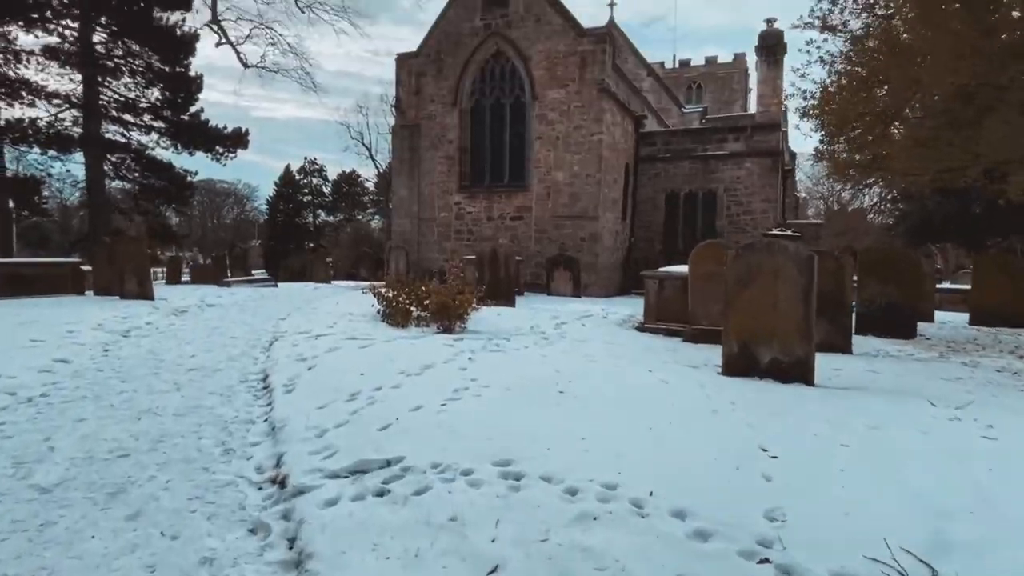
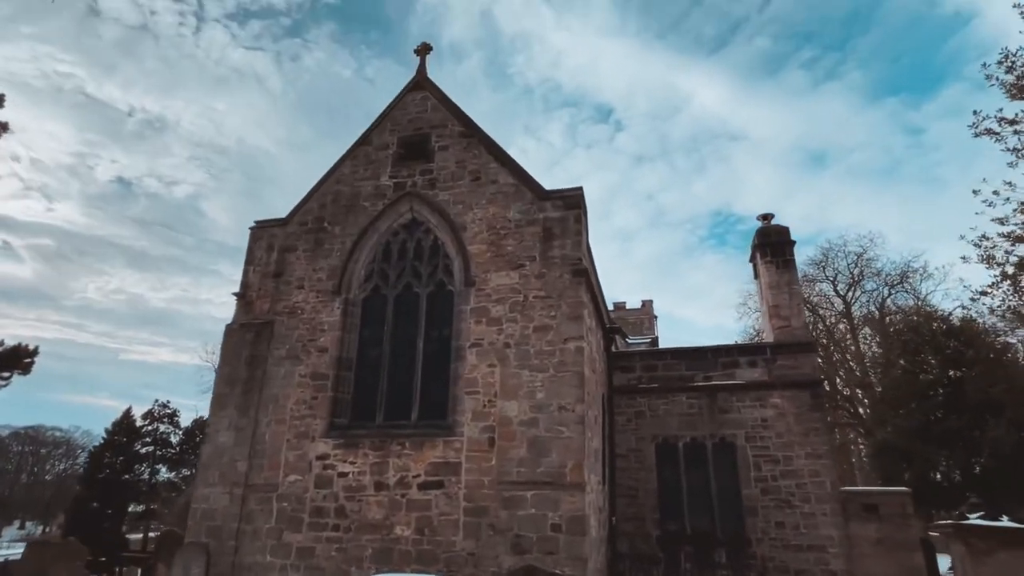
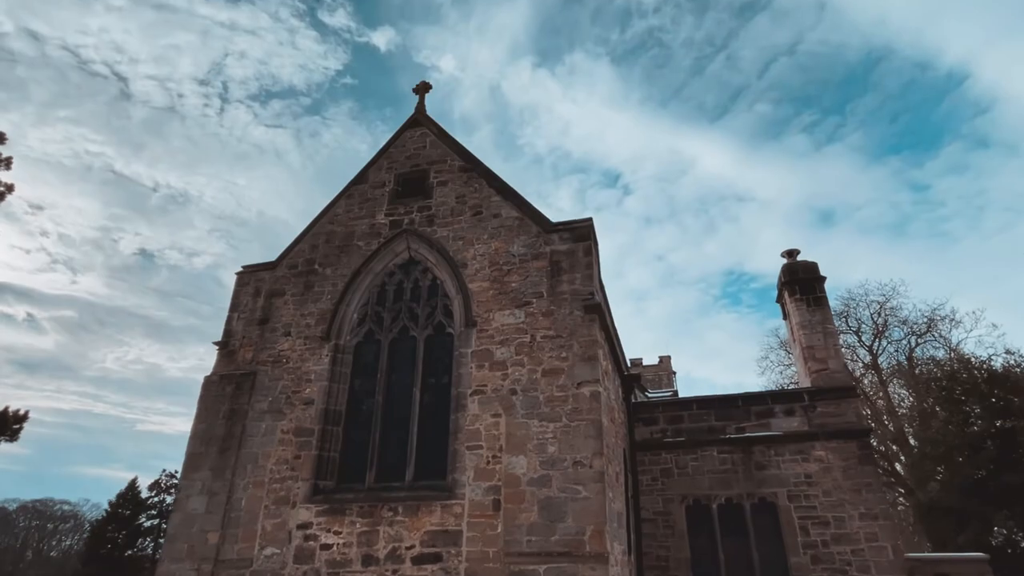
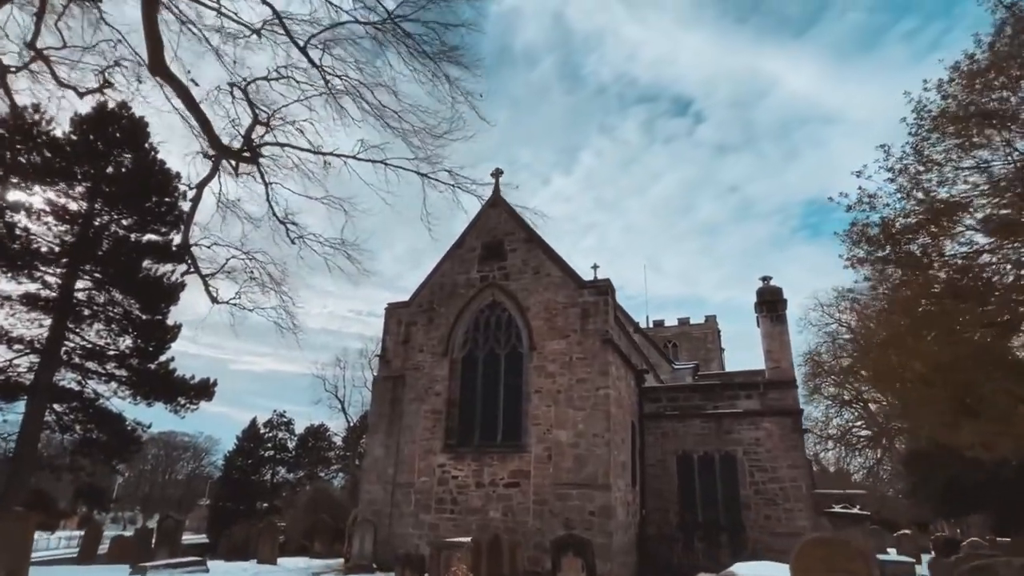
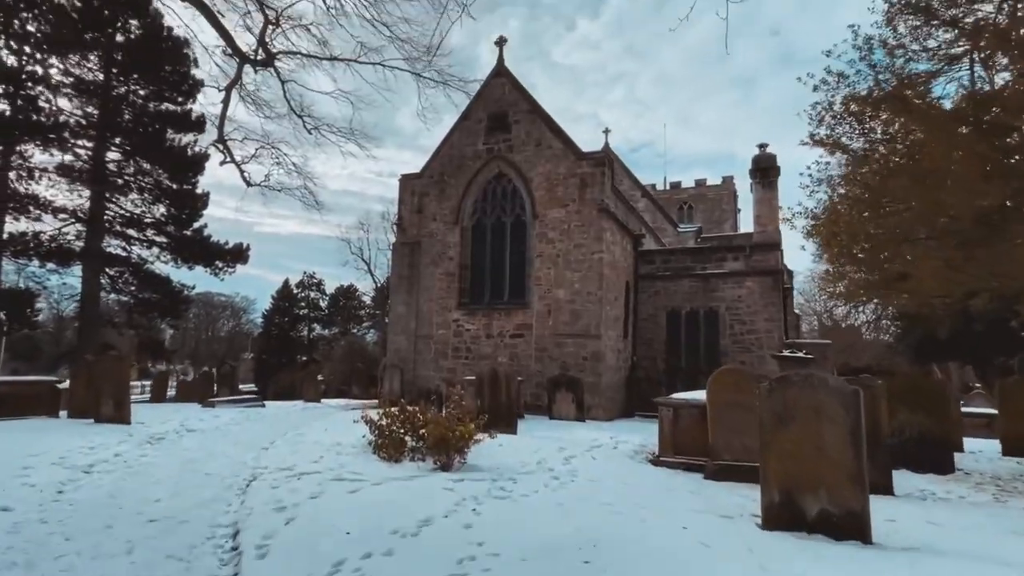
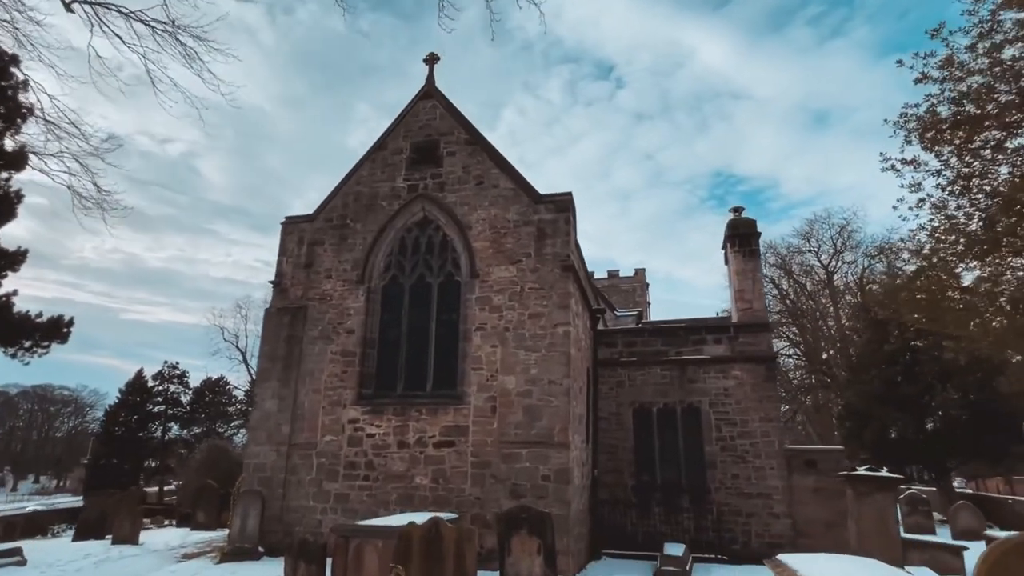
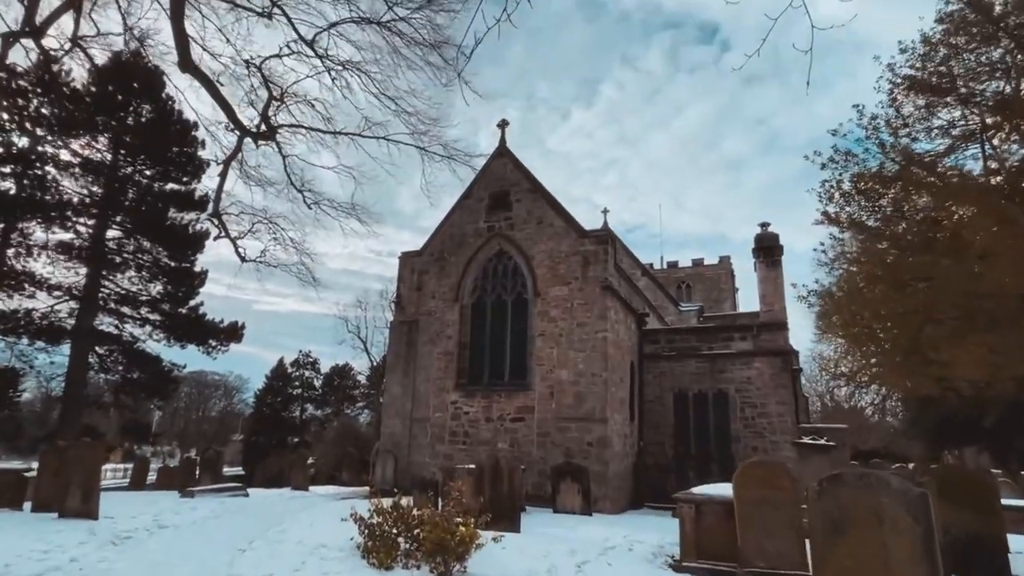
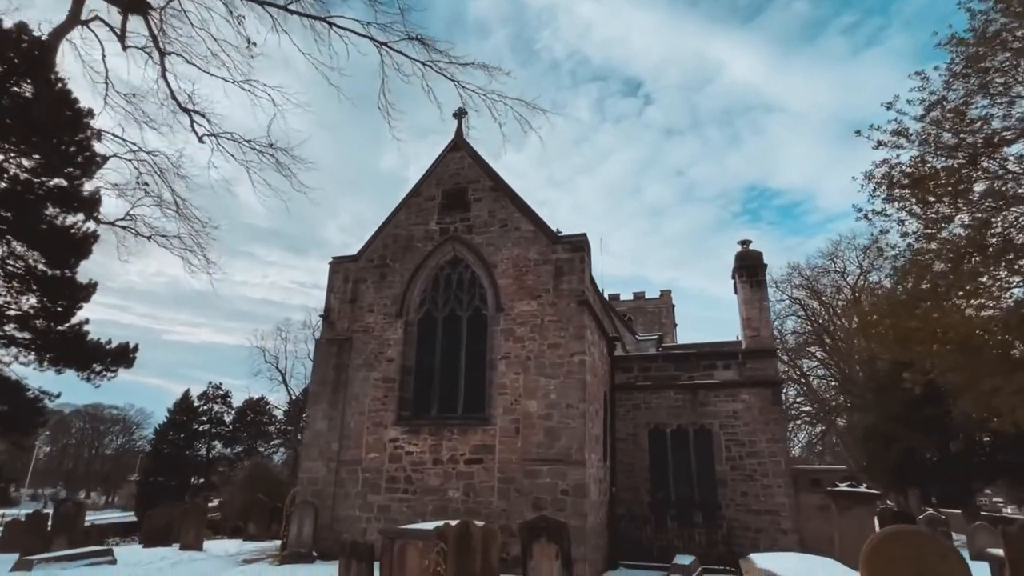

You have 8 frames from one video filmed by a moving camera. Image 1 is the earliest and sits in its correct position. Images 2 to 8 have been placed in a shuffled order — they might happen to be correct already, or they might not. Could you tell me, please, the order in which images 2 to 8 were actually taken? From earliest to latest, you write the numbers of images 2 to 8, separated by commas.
5, 7, 4, 8, 6, 2, 3
